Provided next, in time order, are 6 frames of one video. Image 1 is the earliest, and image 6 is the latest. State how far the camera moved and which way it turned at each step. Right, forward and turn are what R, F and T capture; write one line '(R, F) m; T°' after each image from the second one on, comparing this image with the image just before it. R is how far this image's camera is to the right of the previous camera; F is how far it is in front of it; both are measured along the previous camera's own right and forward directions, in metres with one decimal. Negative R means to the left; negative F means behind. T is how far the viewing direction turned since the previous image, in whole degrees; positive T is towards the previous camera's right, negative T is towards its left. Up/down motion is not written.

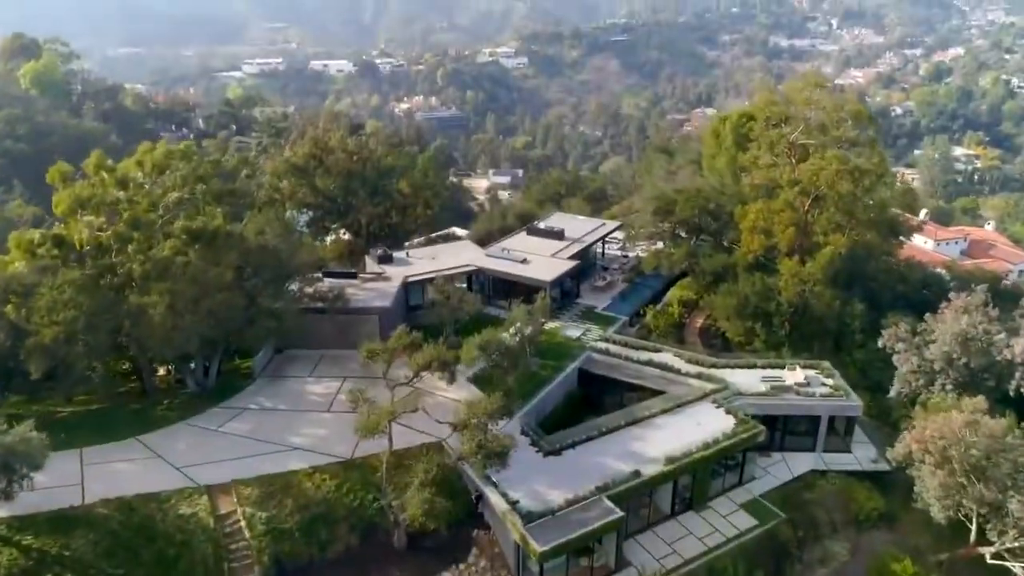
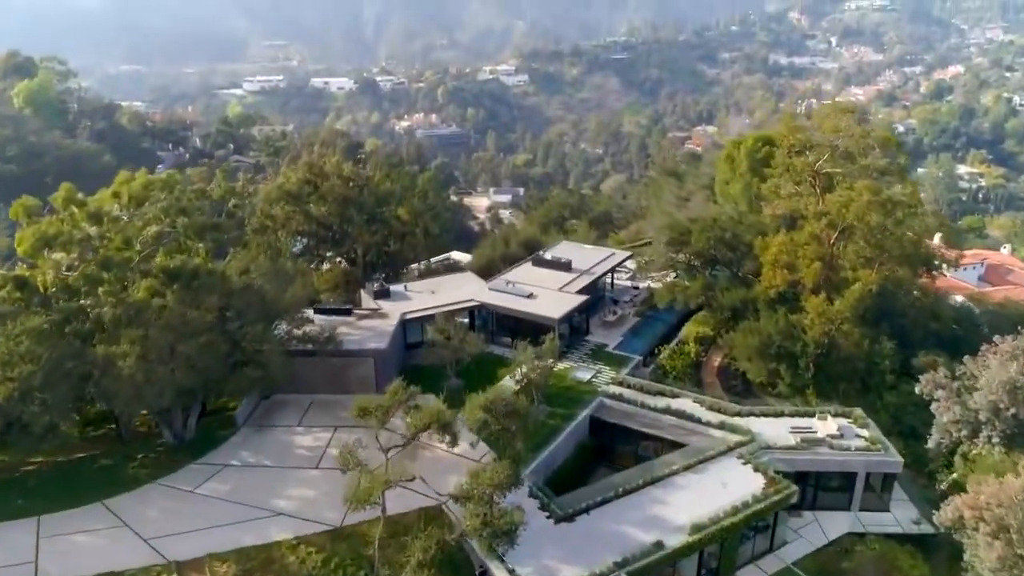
(-0.2, +1.6) m; 0°
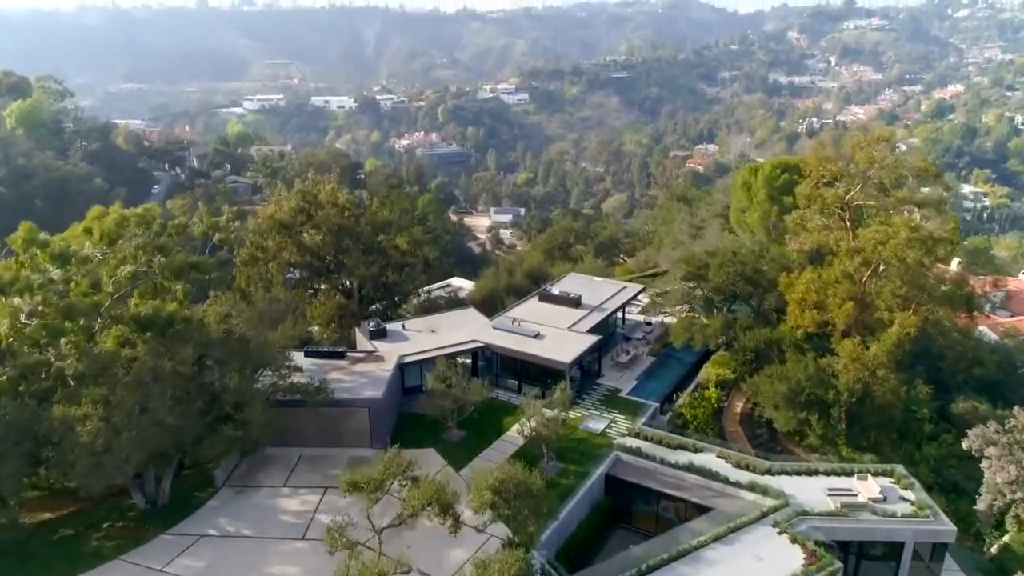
(-0.2, +1.7) m; 0°
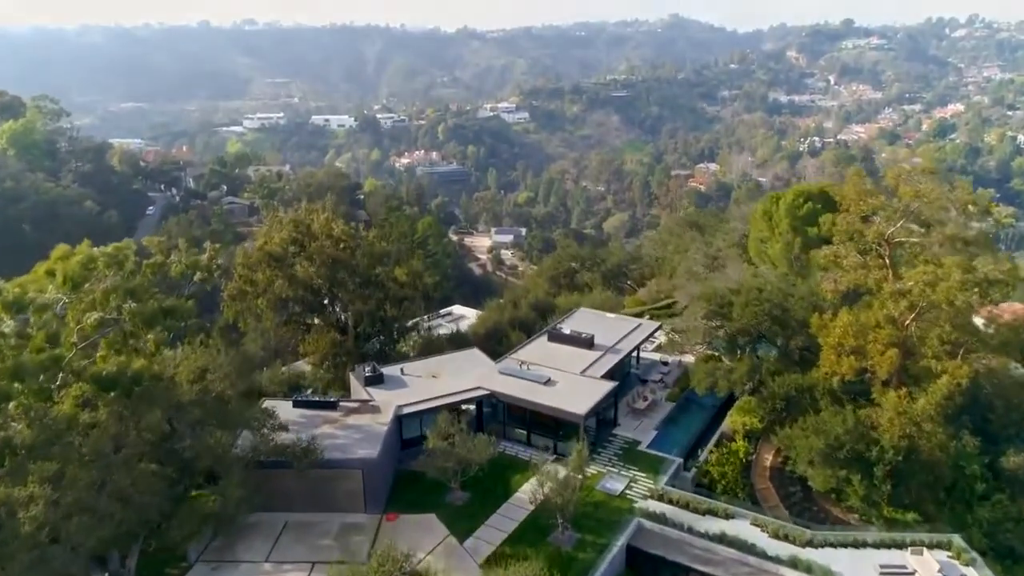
(-0.2, +1.8) m; 0°
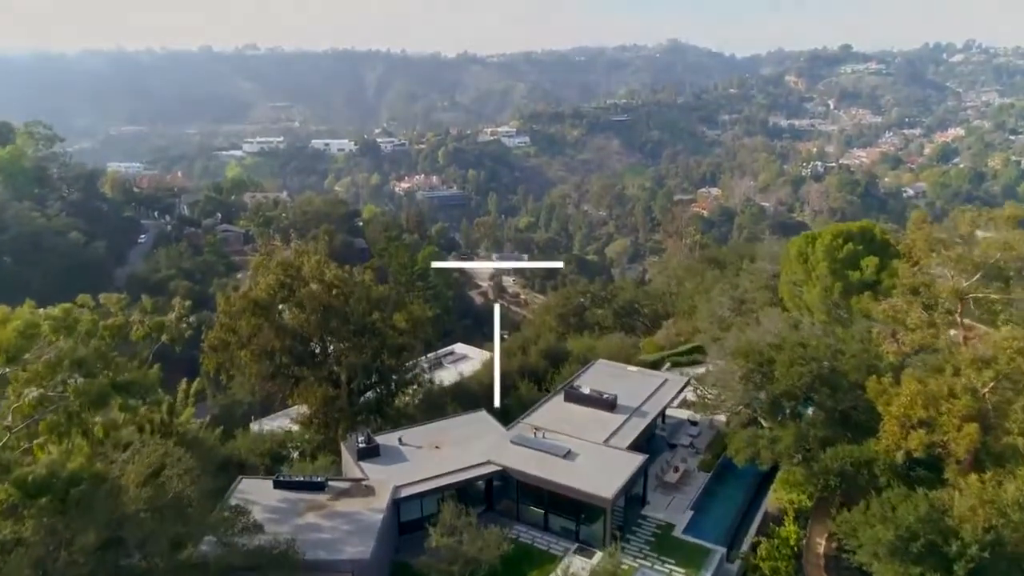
(-0.4, +2.5) m; 0°
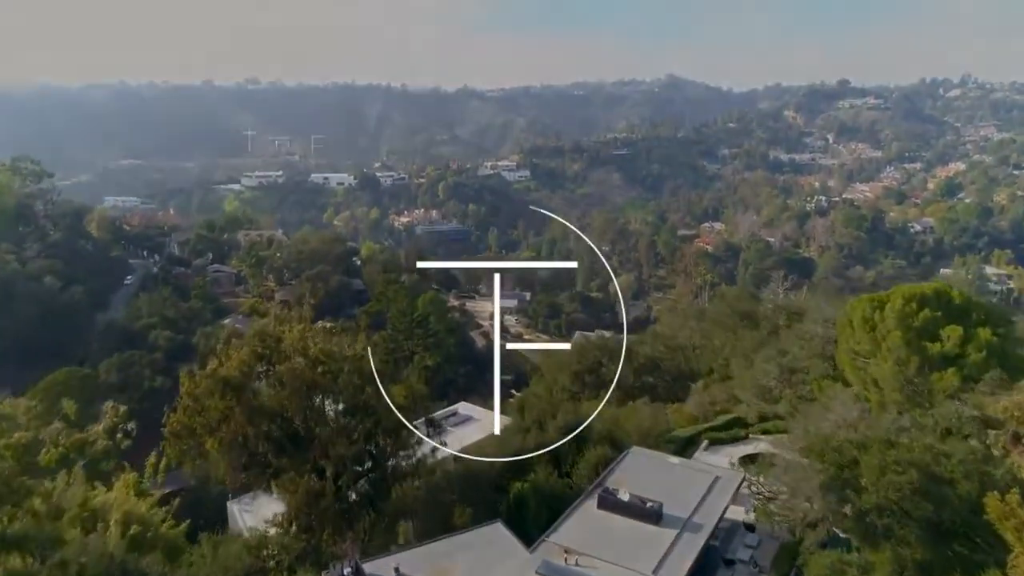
(-0.6, +3.6) m; 0°
